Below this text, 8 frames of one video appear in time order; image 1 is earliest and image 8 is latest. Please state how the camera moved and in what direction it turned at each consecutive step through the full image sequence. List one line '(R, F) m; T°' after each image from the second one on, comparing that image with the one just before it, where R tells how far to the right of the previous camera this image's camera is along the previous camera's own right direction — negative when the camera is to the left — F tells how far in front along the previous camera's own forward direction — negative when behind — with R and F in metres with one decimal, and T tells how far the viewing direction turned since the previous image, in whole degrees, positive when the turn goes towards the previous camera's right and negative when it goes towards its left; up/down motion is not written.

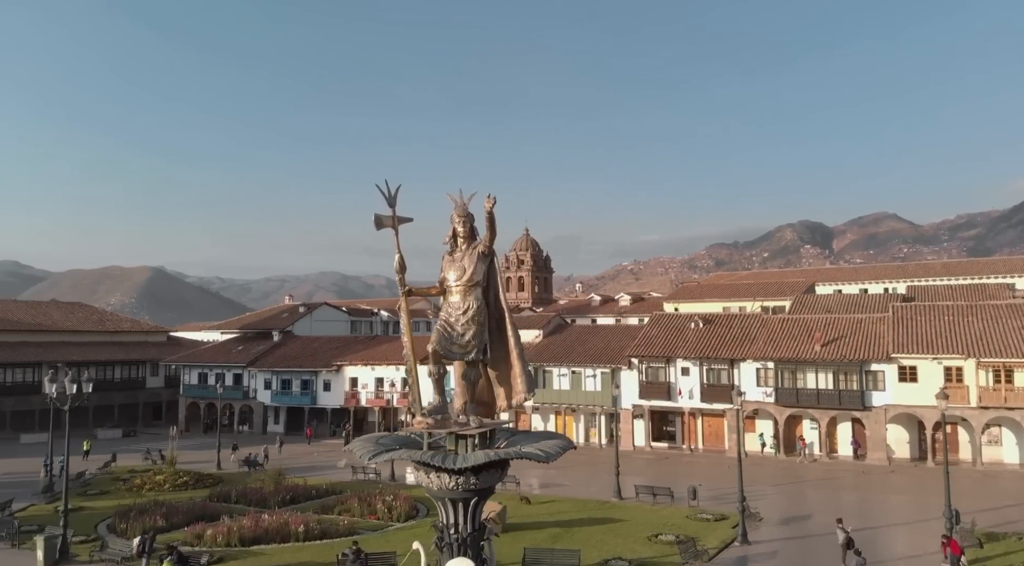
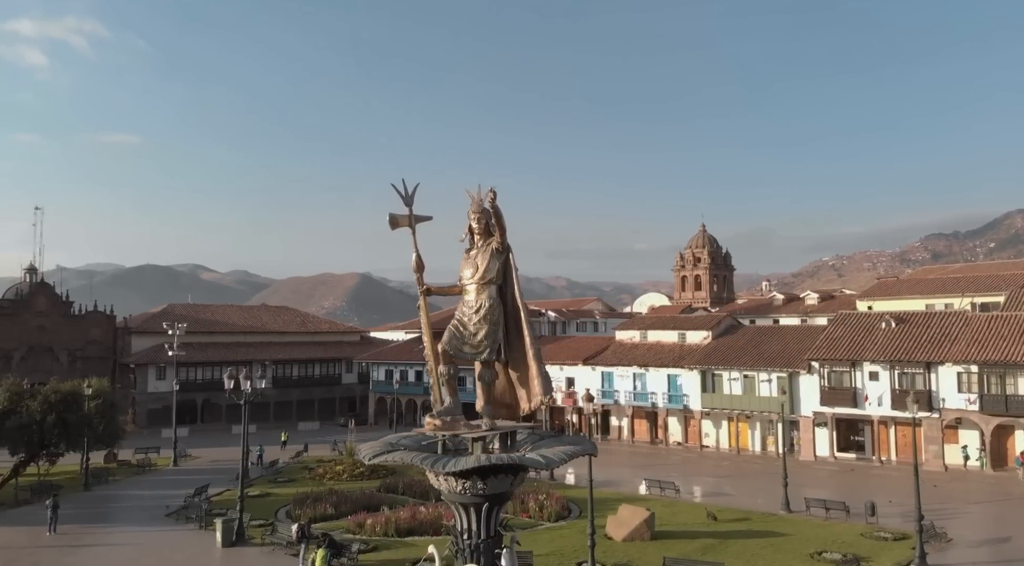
(+1.6, +0.5) m; -14°
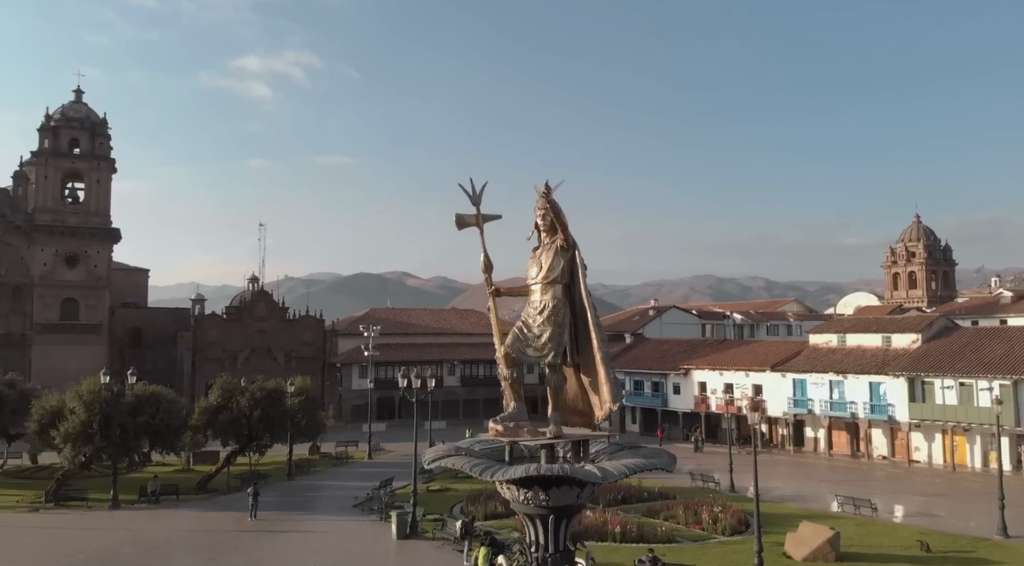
(+1.1, +0.5) m; -14°
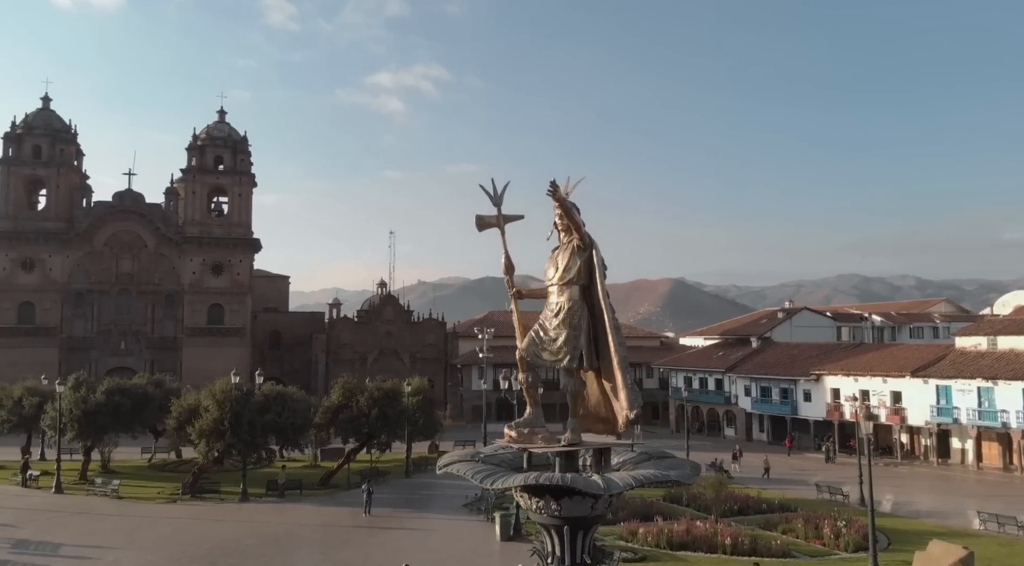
(+1.0, +0.3) m; -10°
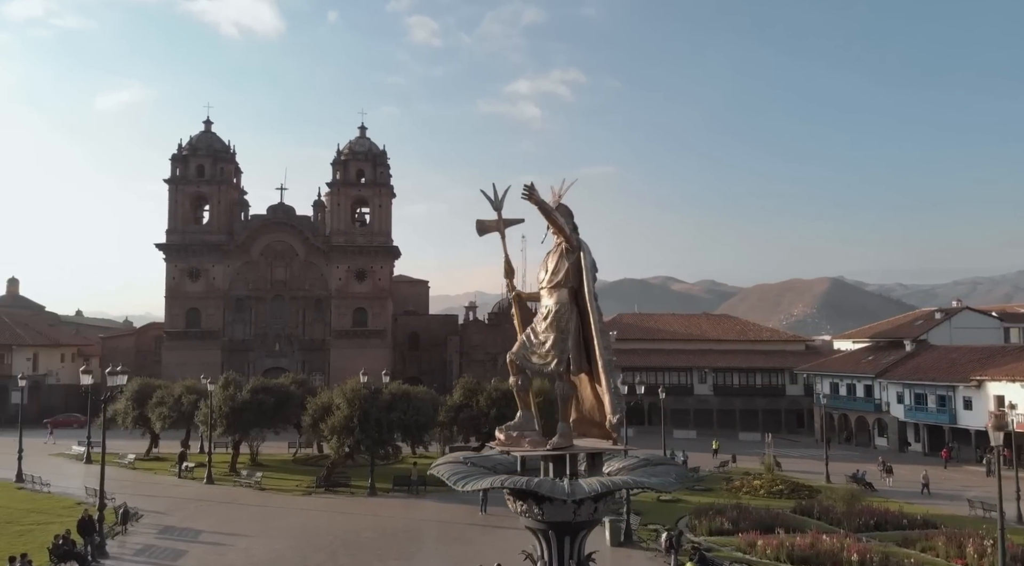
(+1.3, +0.1) m; -11°
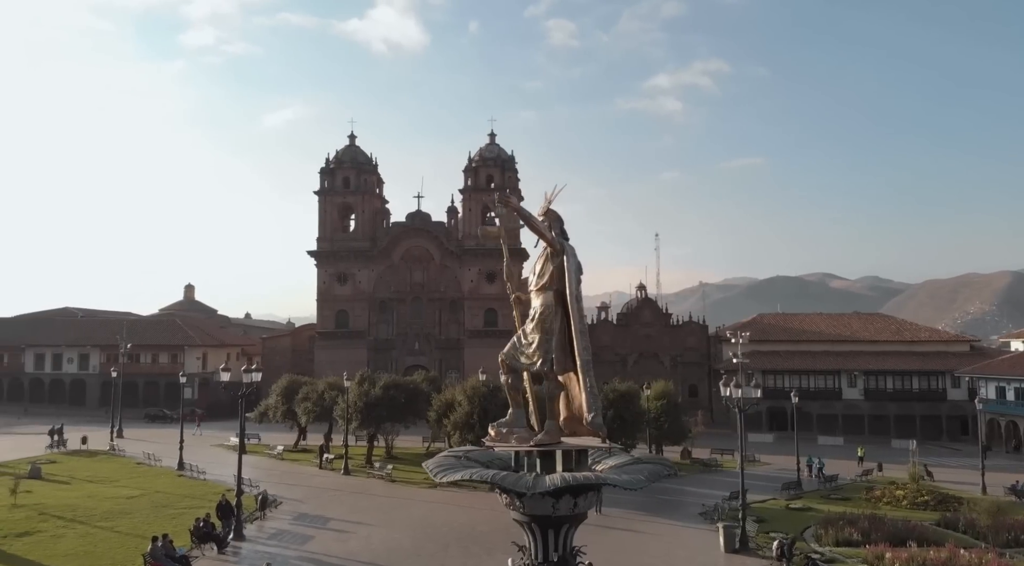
(+1.4, -0.2) m; -11°
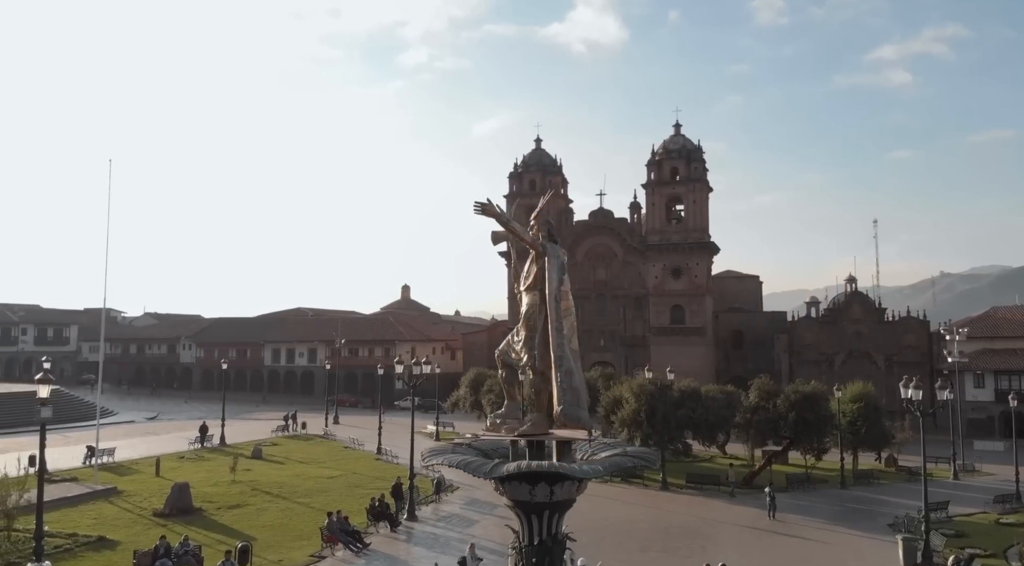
(+2.0, -0.2) m; -16°
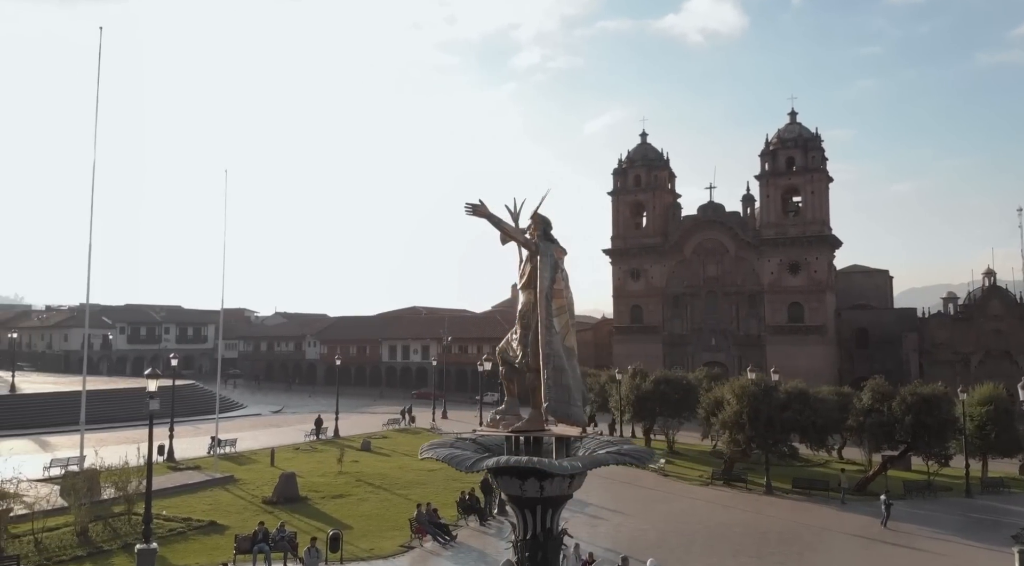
(+1.2, 0.0) m; -9°
